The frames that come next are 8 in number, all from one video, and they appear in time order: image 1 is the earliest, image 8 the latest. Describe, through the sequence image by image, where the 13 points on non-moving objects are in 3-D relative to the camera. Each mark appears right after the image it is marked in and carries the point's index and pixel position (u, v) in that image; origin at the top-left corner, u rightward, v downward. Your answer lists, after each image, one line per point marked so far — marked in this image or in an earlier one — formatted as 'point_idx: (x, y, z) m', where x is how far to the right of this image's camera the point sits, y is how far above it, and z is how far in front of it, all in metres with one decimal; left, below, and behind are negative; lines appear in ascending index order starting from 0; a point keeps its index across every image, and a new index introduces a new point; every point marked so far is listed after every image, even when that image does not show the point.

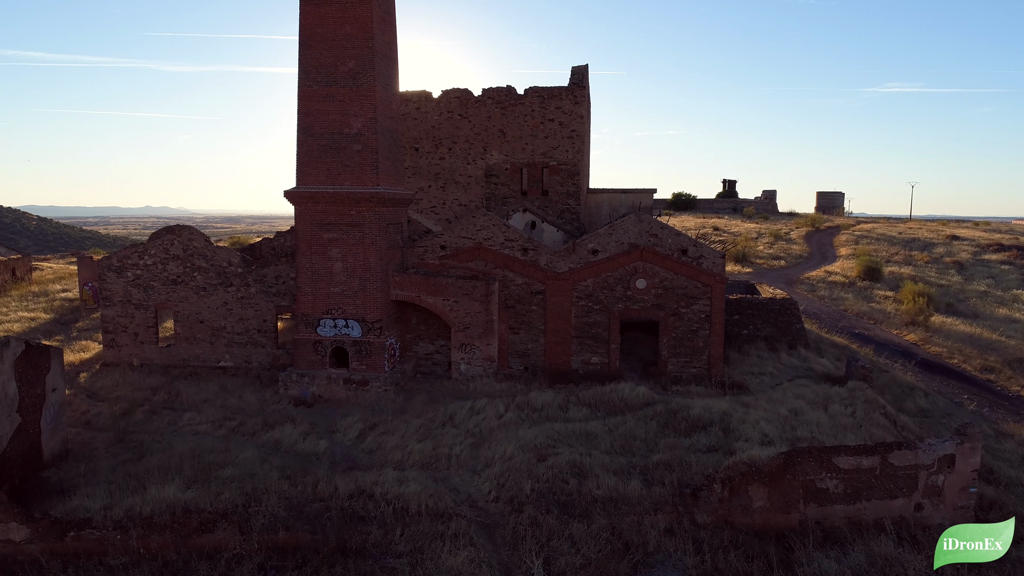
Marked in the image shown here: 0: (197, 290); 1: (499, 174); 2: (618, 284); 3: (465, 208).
0: (-7.1, 0.0, +12.5) m
1: (-0.4, +3.4, +16.7) m
2: (+2.2, +0.1, +11.5) m
3: (-1.4, +2.4, +16.9) m
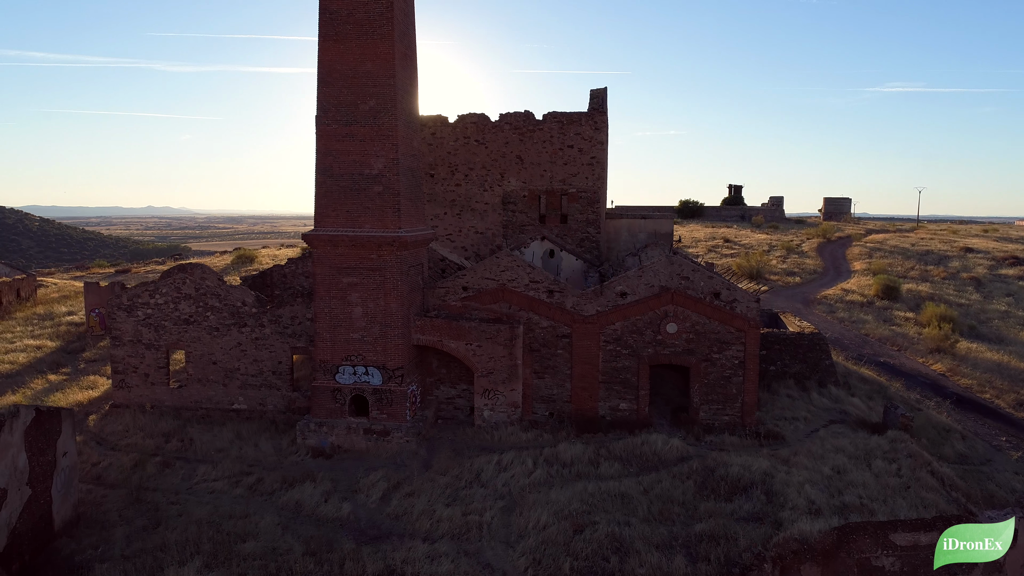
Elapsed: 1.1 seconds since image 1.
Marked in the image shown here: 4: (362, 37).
0: (-6.6, -0.9, +12.1) m
1: (+0.2, +2.5, +16.3) m
2: (+2.7, -0.8, +11.1) m
3: (-0.9, +1.6, +16.5) m
4: (-2.8, +4.6, +10.3) m
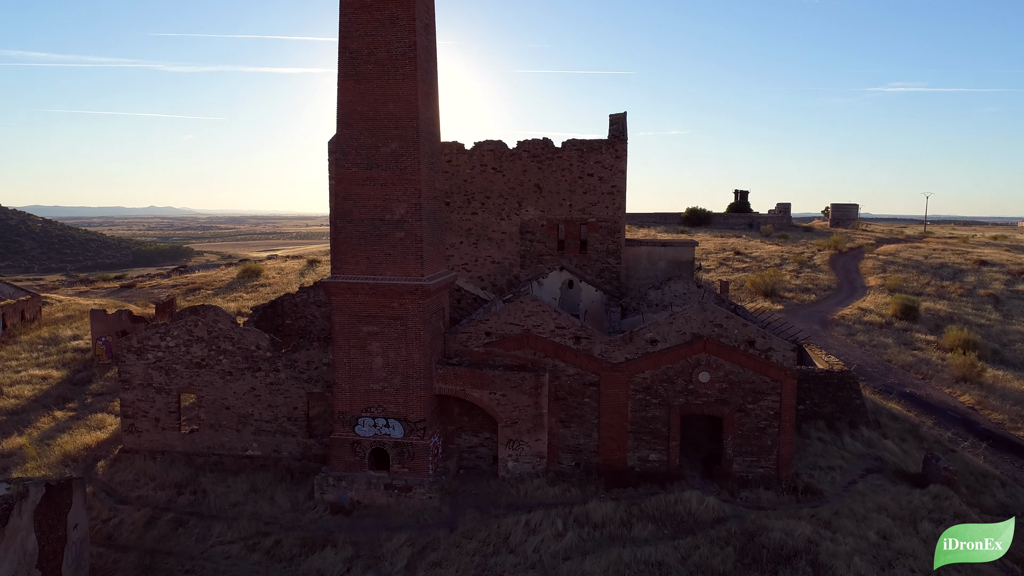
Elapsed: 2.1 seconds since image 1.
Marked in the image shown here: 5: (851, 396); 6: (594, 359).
0: (-6.1, -1.8, +11.7) m
1: (+0.7, +1.6, +15.8) m
2: (+3.2, -1.7, +10.7) m
3: (-0.4, +0.7, +16.0) m
4: (-2.3, +3.7, +9.9) m
5: (+8.2, -2.6, +13.5) m
6: (+1.6, -1.4, +10.8) m
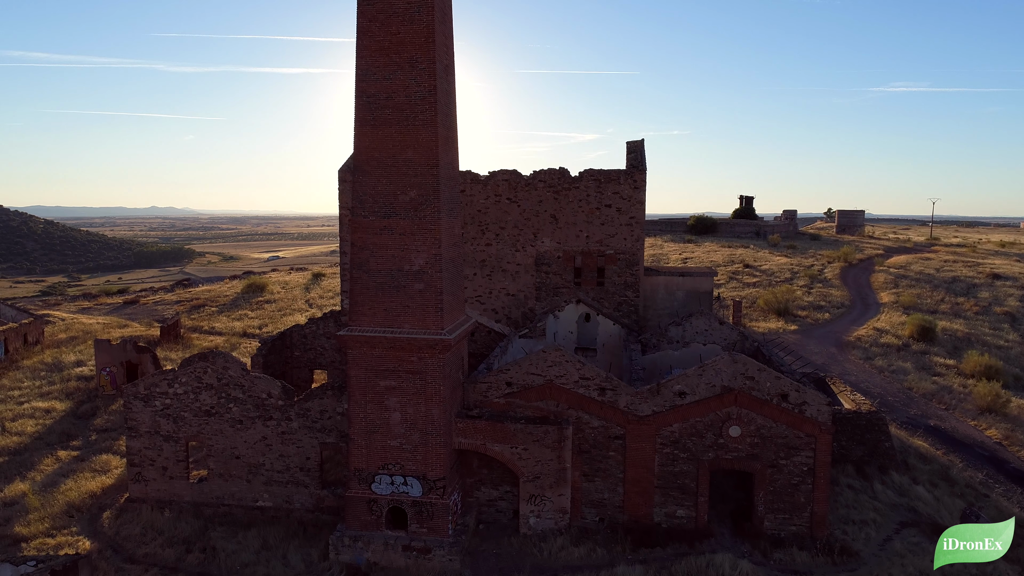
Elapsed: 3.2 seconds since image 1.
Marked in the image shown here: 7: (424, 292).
0: (-5.6, -2.7, +11.3) m
1: (+1.1, +0.7, +15.4) m
2: (+3.6, -2.6, +10.2) m
3: (0.0, -0.3, +15.6) m
4: (-1.9, +2.8, +9.4) m
5: (+8.6, -3.5, +13.1) m
6: (+2.0, -2.3, +10.4) m
7: (-1.5, -0.1, +9.6) m
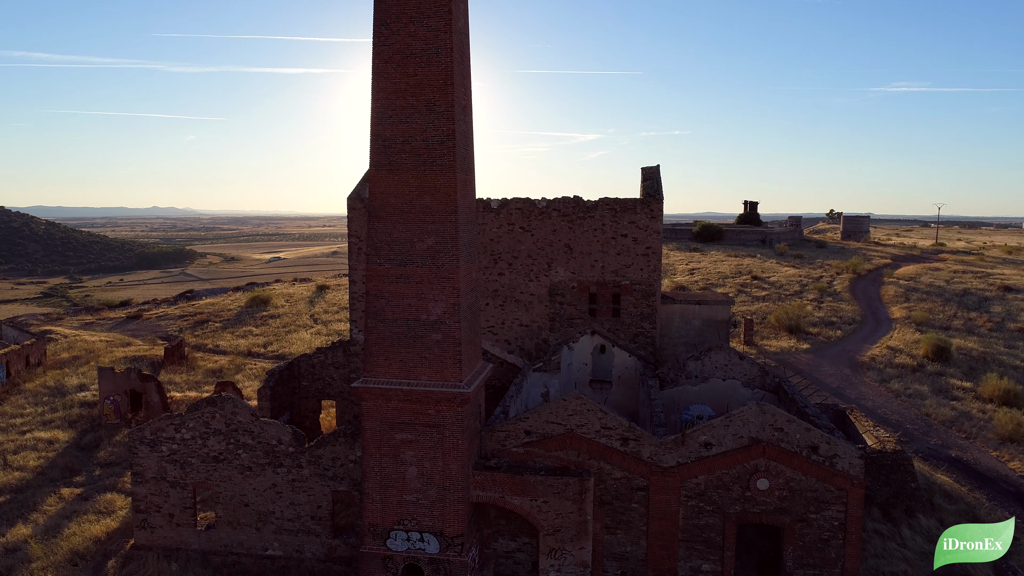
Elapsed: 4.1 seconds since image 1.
0: (-5.3, -3.6, +10.9) m
1: (+1.4, -0.1, +15.1) m
2: (+4.0, -3.5, +9.9) m
3: (+0.4, -1.1, +15.3) m
4: (-1.5, +2.0, +9.1) m
5: (+9.0, -4.4, +12.7) m
6: (+2.3, -3.1, +10.0) m
7: (-1.2, -0.9, +9.2) m
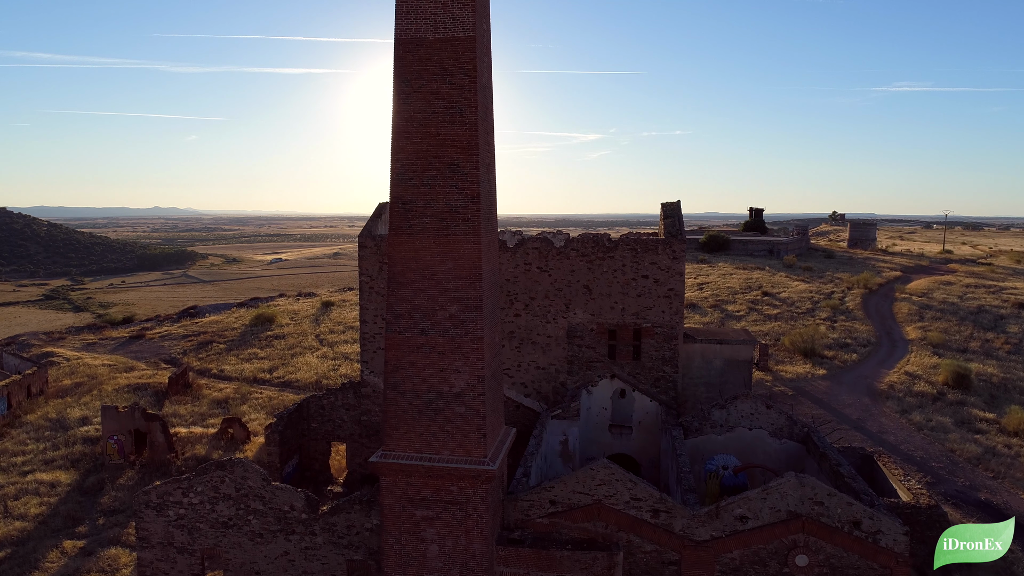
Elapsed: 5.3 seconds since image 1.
0: (-4.9, -4.7, +10.5) m
1: (+1.9, -1.2, +14.6) m
2: (+4.4, -4.6, +9.4) m
3: (+0.8, -2.2, +14.8) m
4: (-1.1, +0.9, +8.6) m
5: (+9.4, -5.5, +12.2) m
6: (+2.8, -4.2, +9.5) m
7: (-0.7, -2.0, +8.7) m
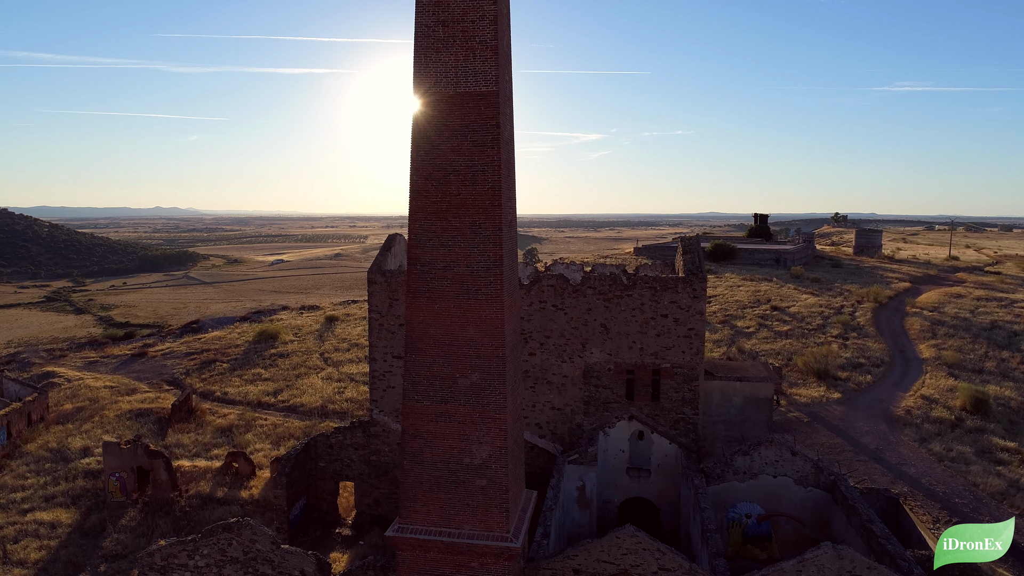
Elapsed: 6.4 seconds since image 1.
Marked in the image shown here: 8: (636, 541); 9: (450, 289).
0: (-4.5, -5.6, +10.0) m
1: (+2.2, -2.2, +14.1) m
2: (+4.7, -5.5, +8.9) m
3: (+1.2, -3.2, +14.3) m
4: (-0.7, -0.1, +8.1) m
5: (+9.8, -6.4, +11.7) m
6: (+3.1, -5.2, +9.1) m
7: (-0.4, -3.0, +8.3) m
8: (+2.0, -4.1, +9.1) m
9: (-0.9, 0.0, +8.2) m
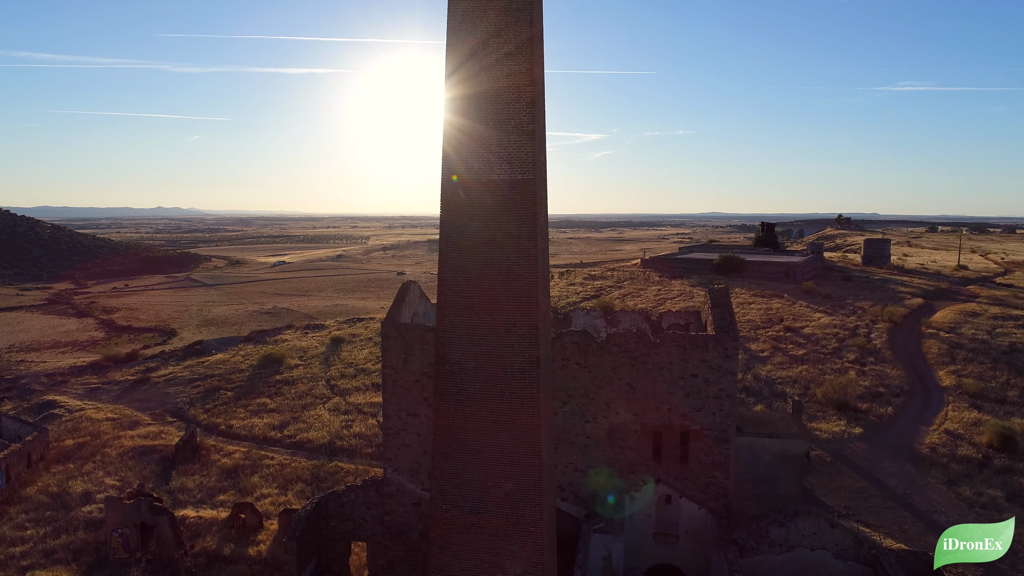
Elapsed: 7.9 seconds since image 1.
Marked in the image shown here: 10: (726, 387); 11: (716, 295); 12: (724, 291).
0: (-4.0, -7.0, +9.4) m
1: (+2.8, -3.6, +13.5) m
2: (+5.2, -6.9, +8.3) m
3: (+1.7, -4.5, +13.7) m
4: (-0.2, -1.5, +7.5) m
5: (+10.3, -7.8, +11.1) m
6: (+3.6, -6.6, +8.4) m
7: (+0.1, -4.3, +7.6) m
8: (+2.5, -5.5, +8.5) m
9: (-0.4, -1.4, +7.5) m
10: (+5.0, -2.3, +13.1) m
11: (+5.0, -0.2, +13.7) m
12: (+5.3, -0.1, +13.8) m
